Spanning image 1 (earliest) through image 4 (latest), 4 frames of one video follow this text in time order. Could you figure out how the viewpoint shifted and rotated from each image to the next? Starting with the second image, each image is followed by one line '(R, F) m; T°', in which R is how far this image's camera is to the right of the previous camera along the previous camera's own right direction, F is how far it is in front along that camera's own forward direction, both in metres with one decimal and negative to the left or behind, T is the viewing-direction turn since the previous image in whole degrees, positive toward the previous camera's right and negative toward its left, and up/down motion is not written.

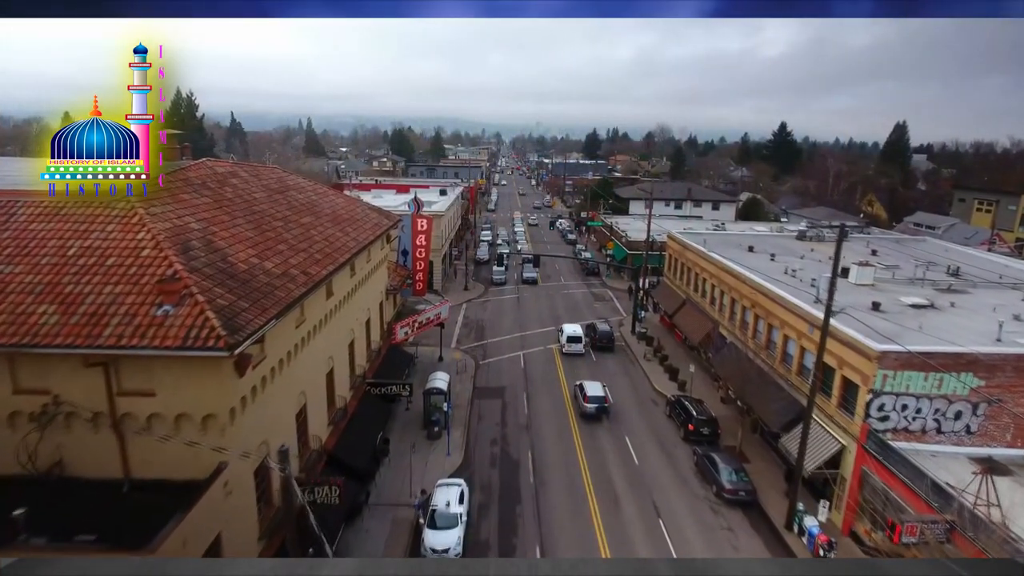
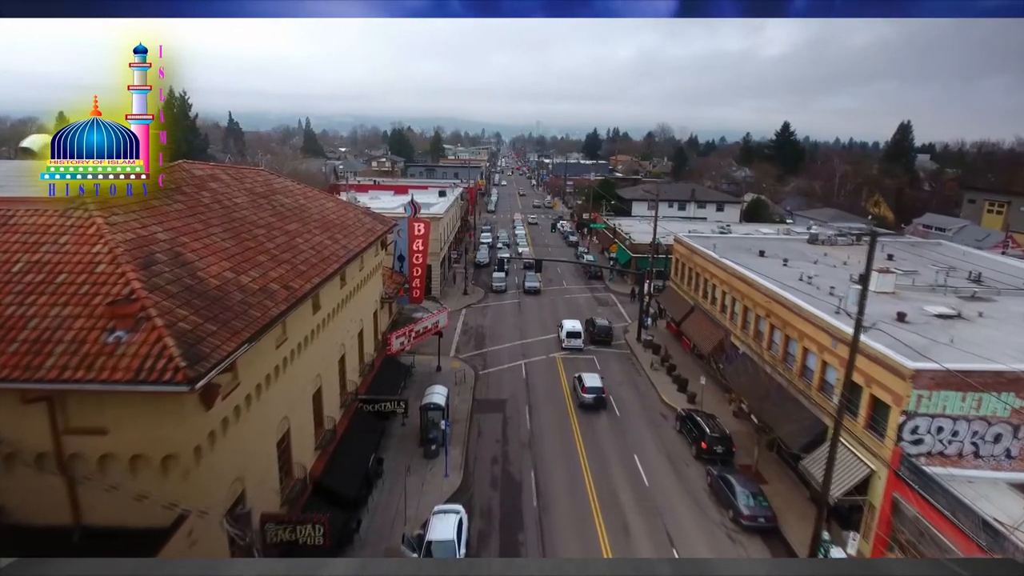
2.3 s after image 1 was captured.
(-0.1, +1.1) m; 0°
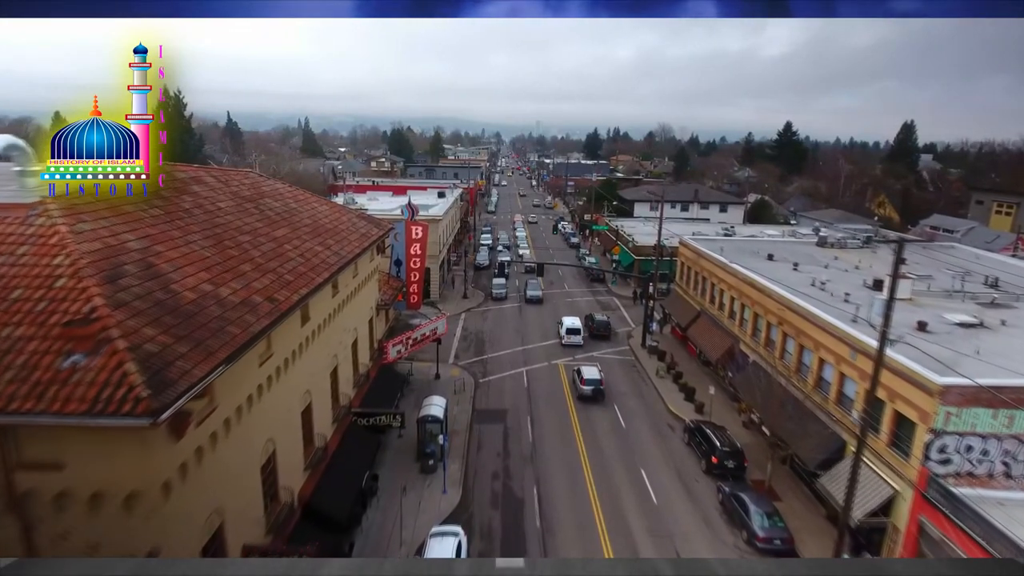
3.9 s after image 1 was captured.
(0.0, +0.8) m; 0°
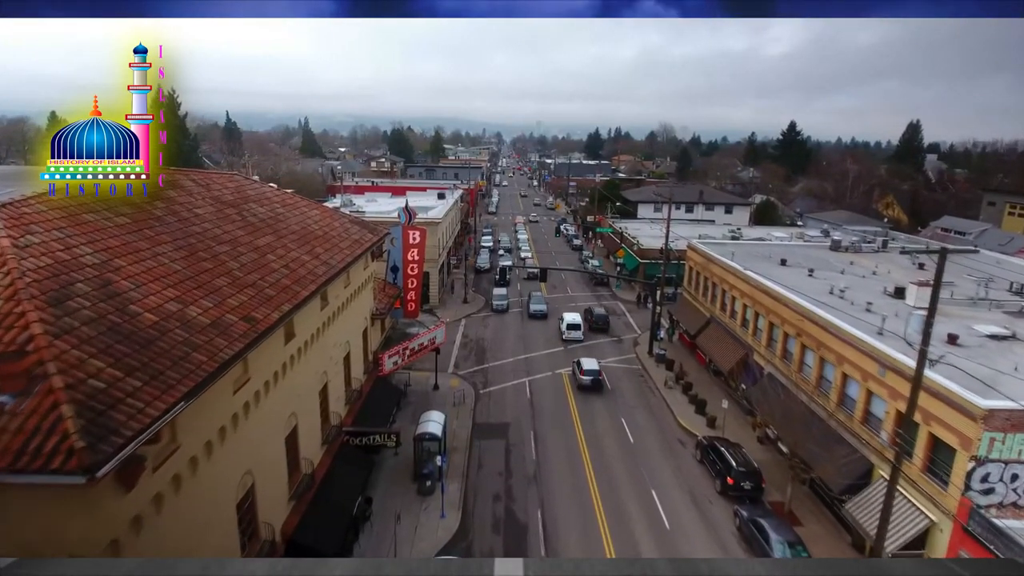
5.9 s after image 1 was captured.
(-0.1, +1.1) m; 0°
